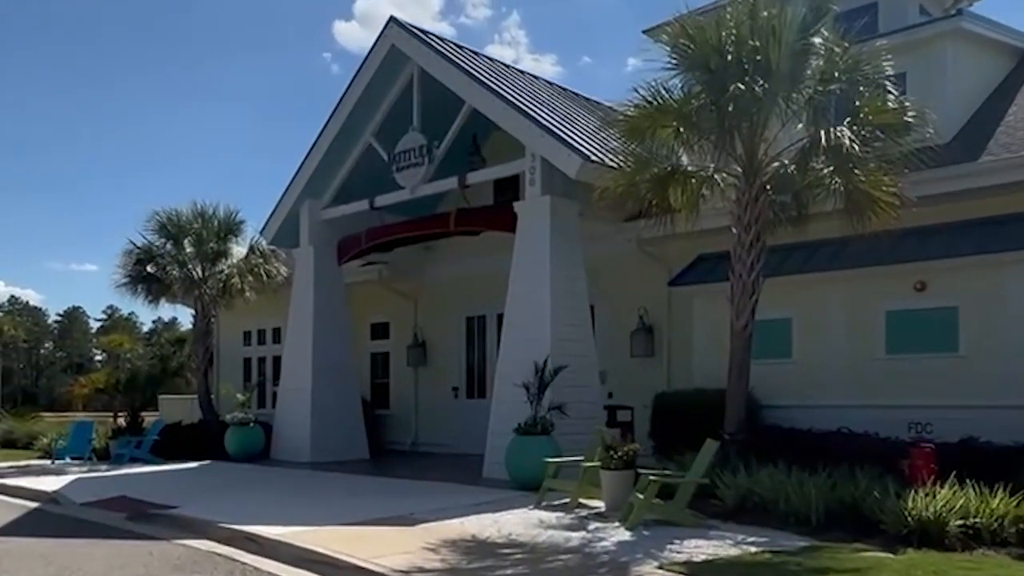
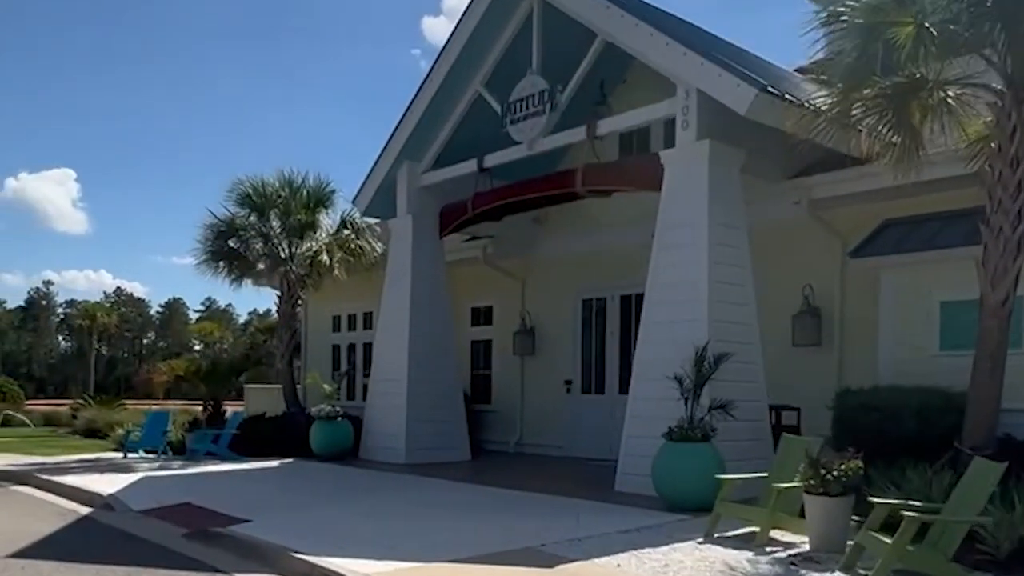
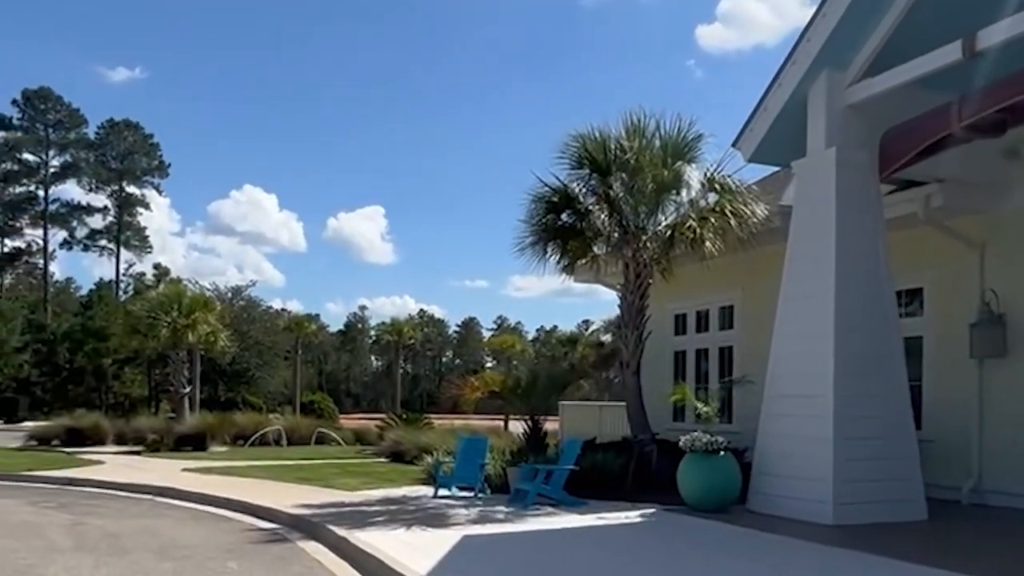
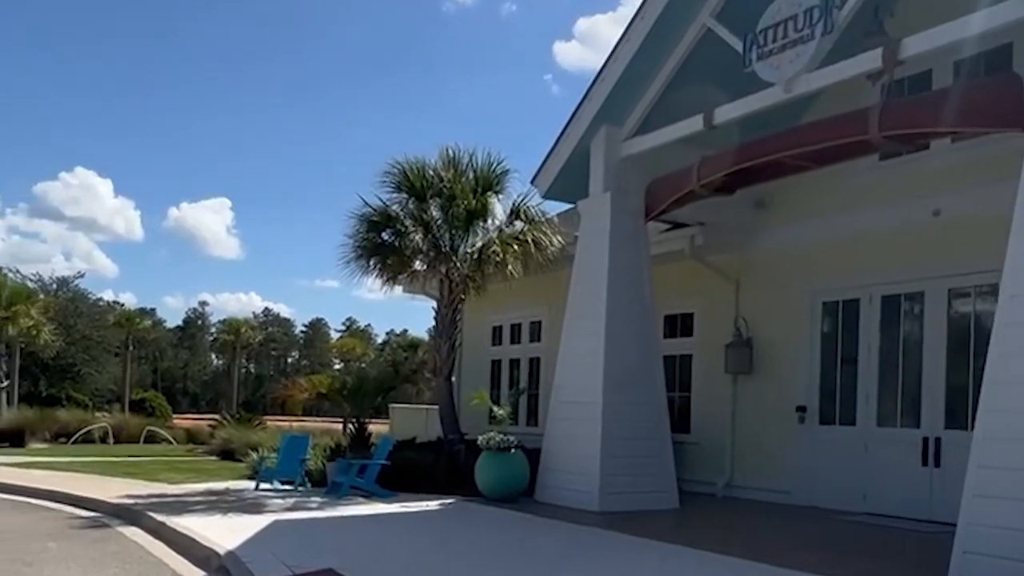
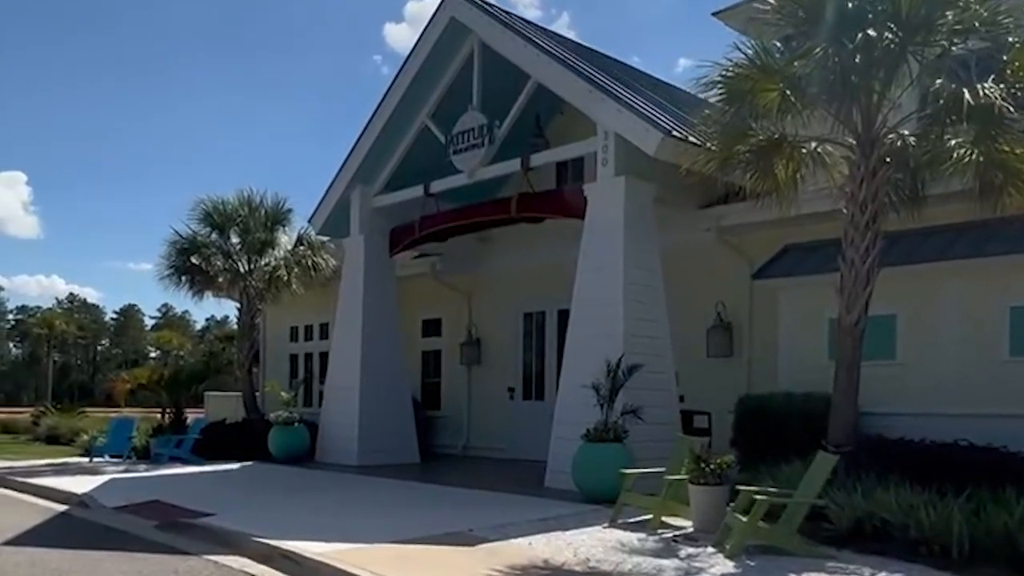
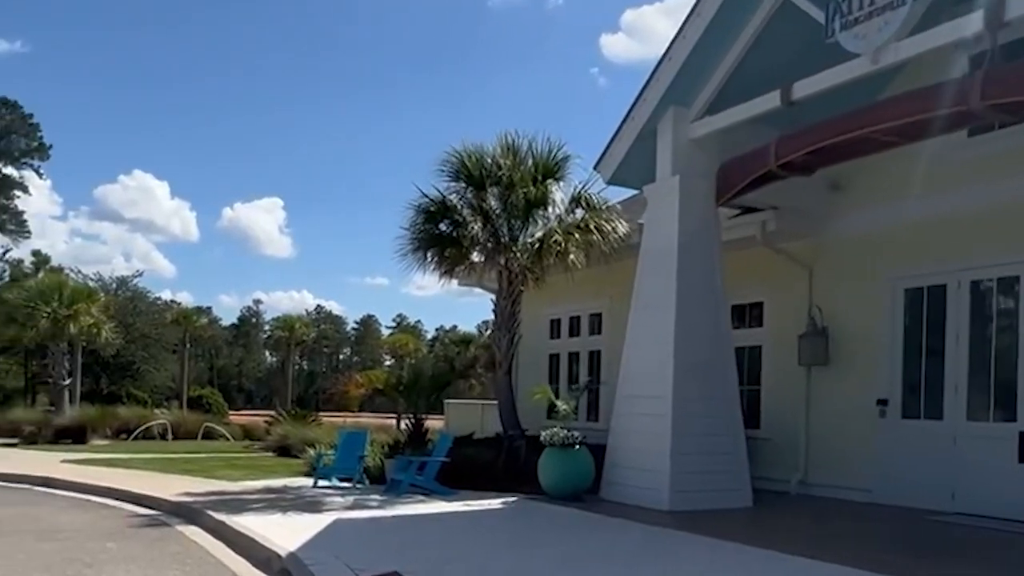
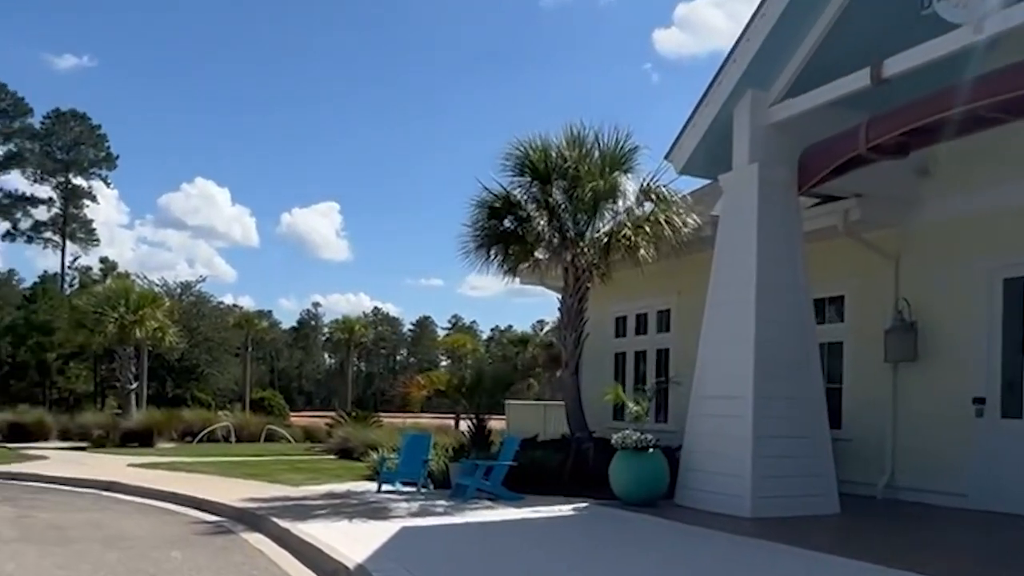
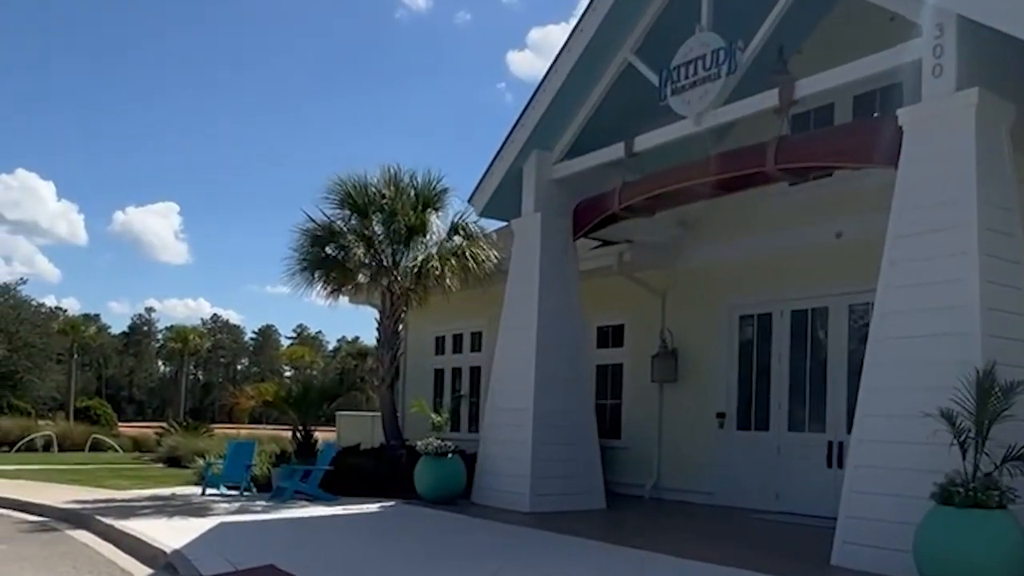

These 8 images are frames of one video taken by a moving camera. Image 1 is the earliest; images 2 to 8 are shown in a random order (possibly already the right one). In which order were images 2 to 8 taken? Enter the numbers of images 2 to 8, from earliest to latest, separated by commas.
5, 2, 8, 4, 6, 7, 3
